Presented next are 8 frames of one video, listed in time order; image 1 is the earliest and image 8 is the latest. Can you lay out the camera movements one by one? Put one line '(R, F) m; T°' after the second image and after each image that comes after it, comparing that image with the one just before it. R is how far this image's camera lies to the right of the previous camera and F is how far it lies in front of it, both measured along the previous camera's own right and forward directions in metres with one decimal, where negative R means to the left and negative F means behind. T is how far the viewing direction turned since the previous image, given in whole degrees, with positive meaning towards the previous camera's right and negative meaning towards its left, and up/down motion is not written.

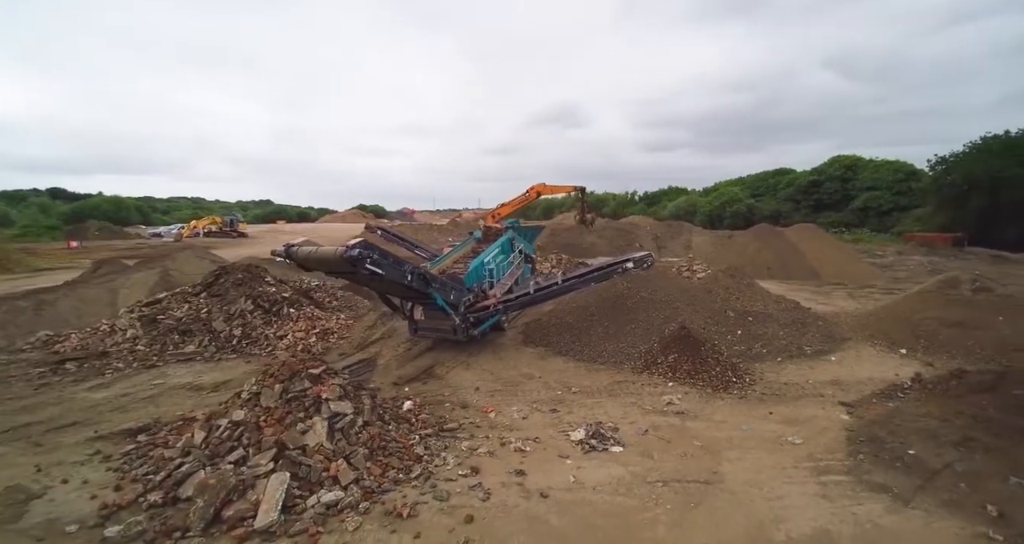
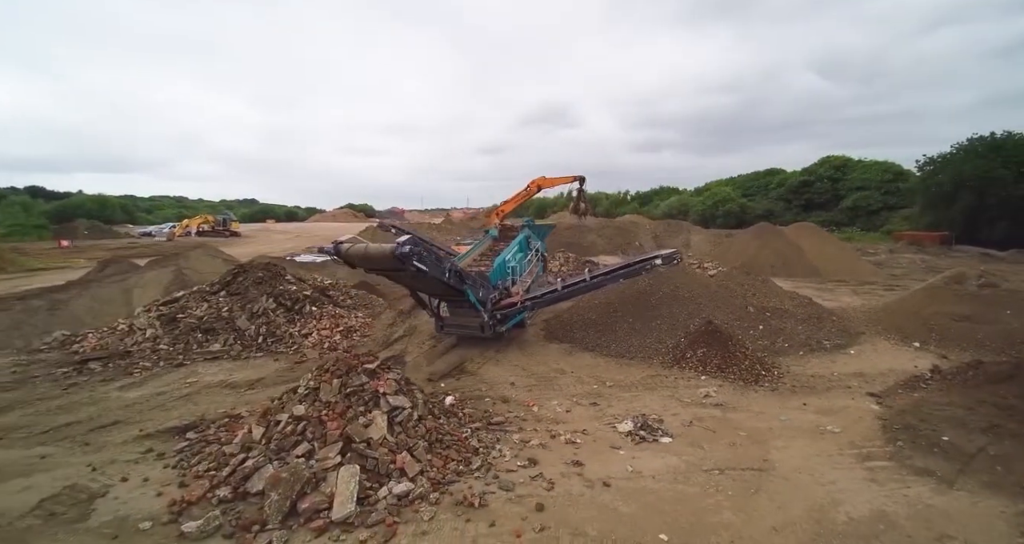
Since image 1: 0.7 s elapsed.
(-0.6, -0.1) m; +1°
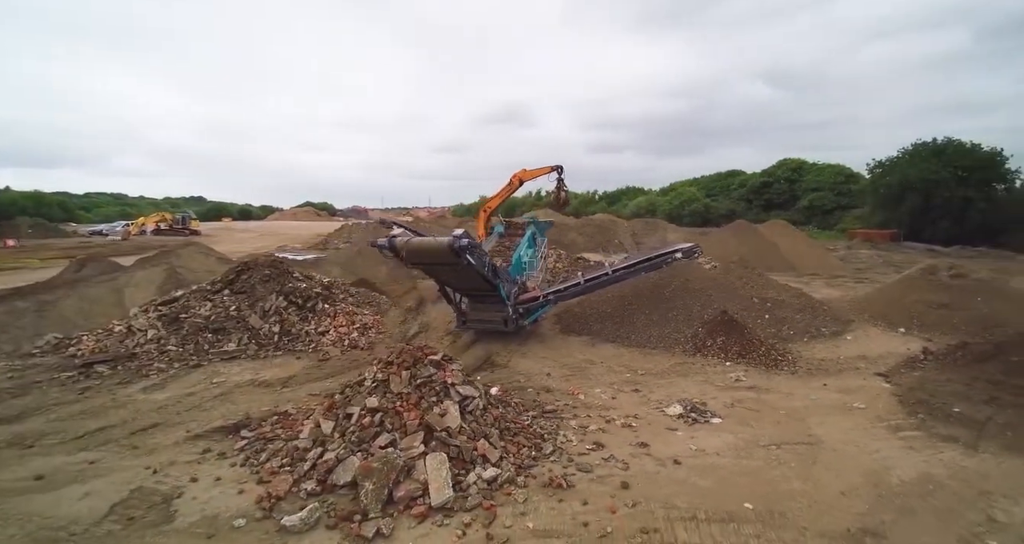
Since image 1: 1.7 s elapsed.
(-1.0, -0.1) m; +5°
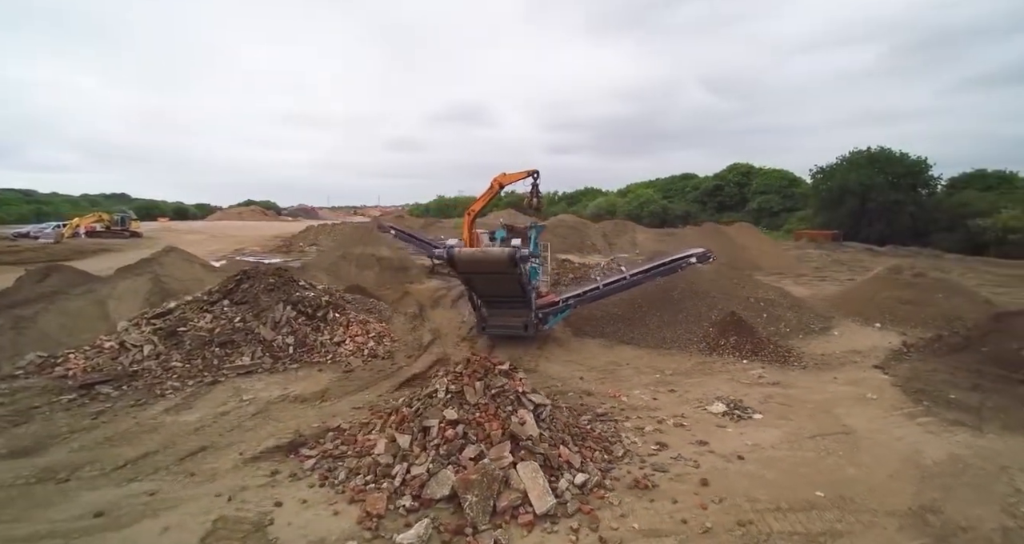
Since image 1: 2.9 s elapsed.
(-1.1, 0.0) m; +6°
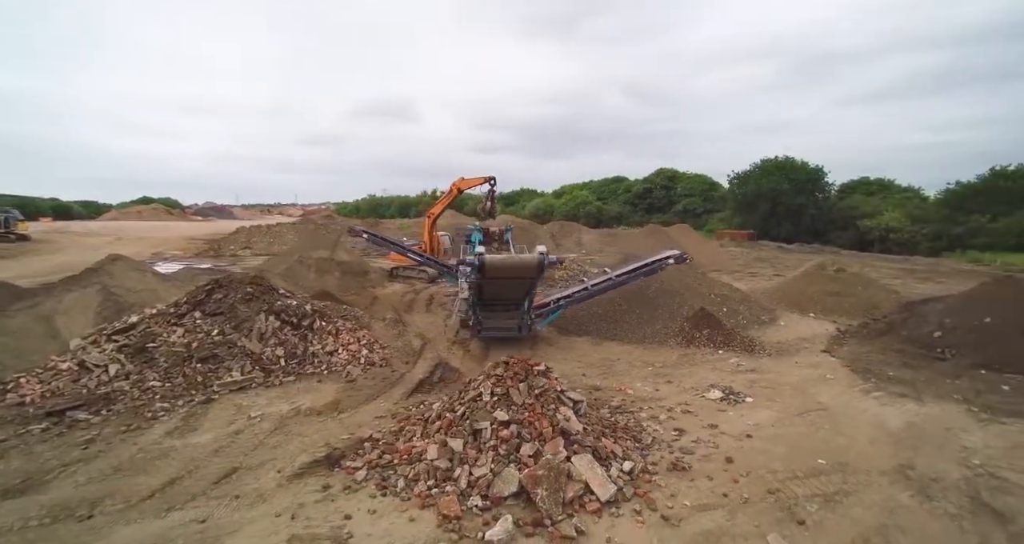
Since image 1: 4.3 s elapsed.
(-1.1, -0.1) m; +9°
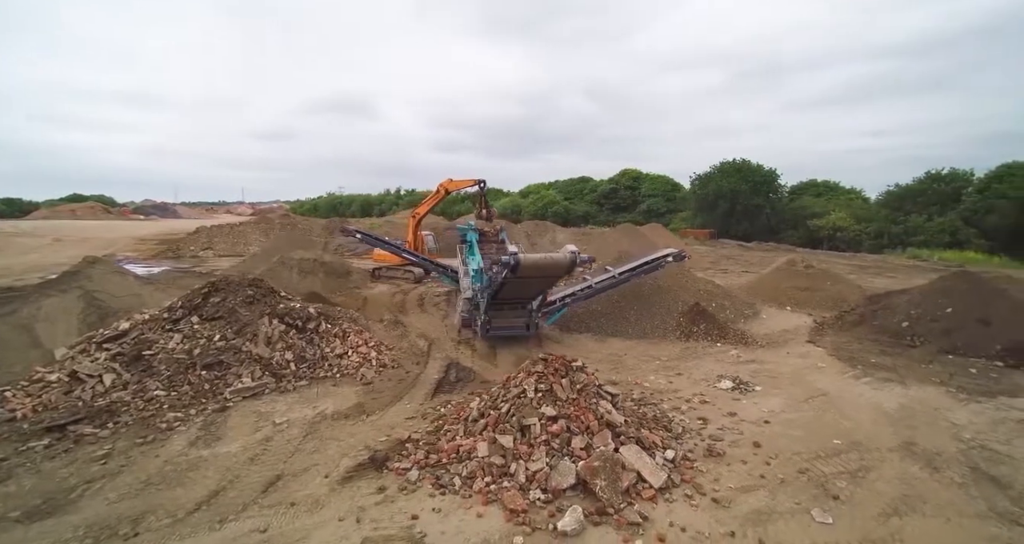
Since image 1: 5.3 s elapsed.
(-0.8, -0.1) m; +5°
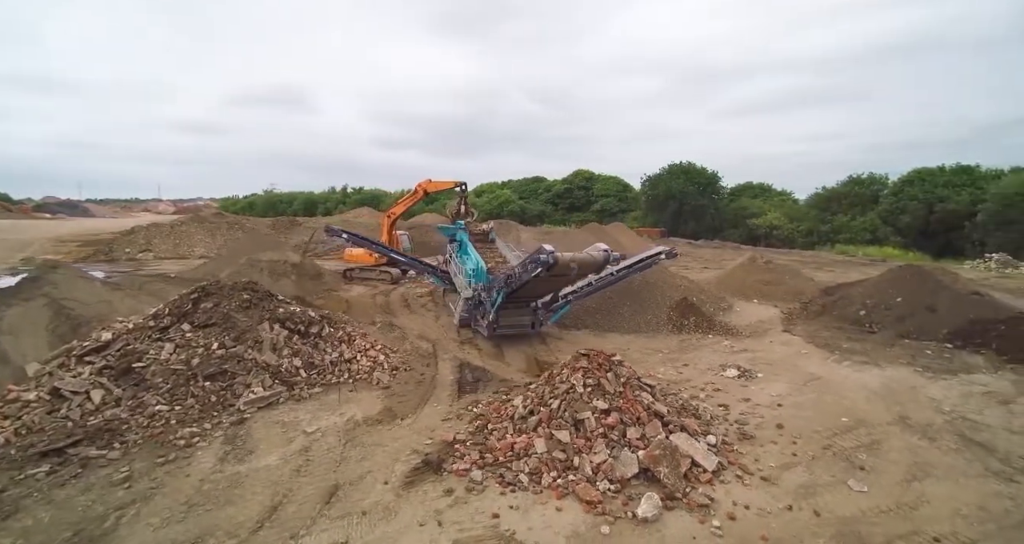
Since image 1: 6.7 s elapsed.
(-1.0, 0.0) m; +7°
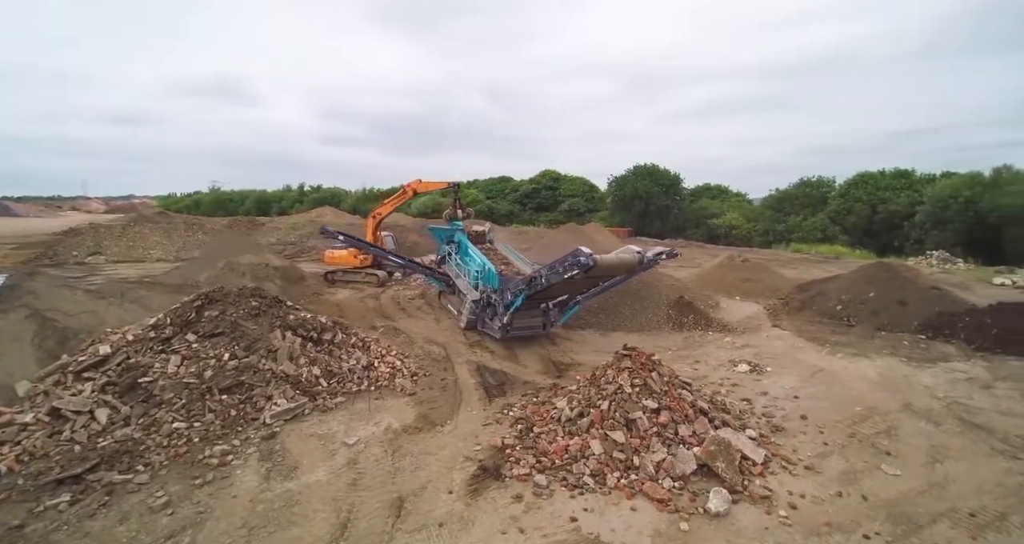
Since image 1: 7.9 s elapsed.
(-0.9, 0.0) m; +5°
